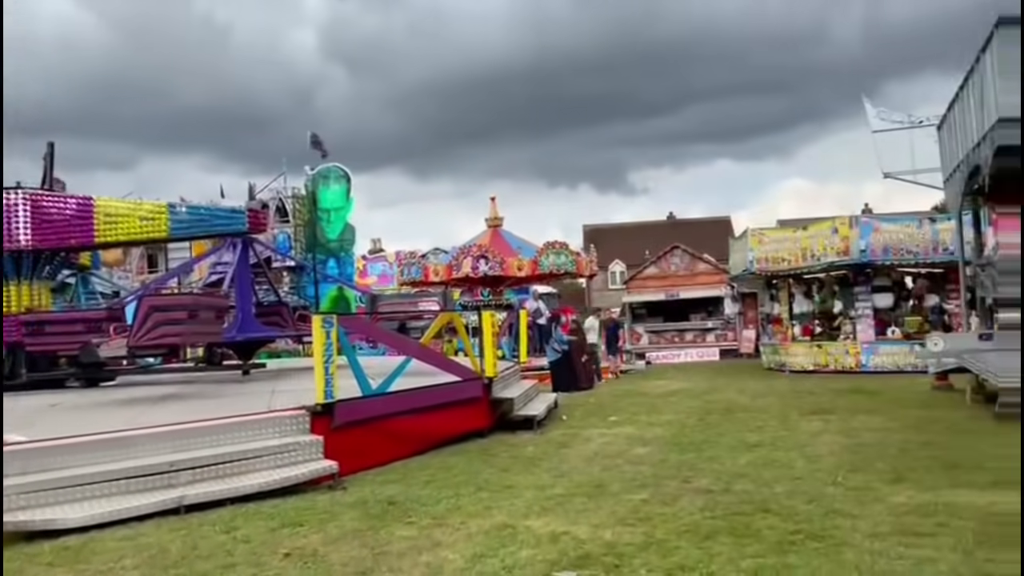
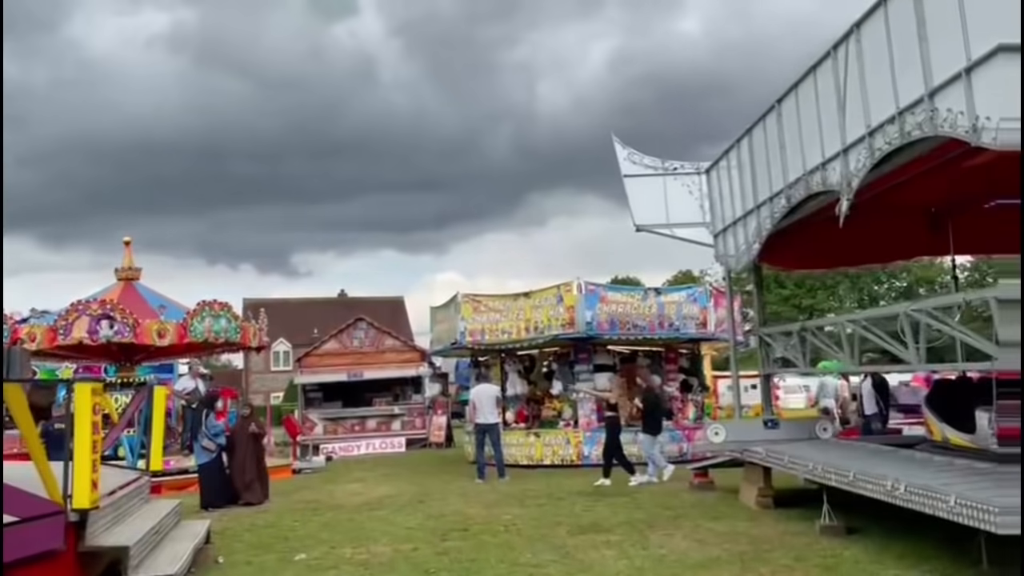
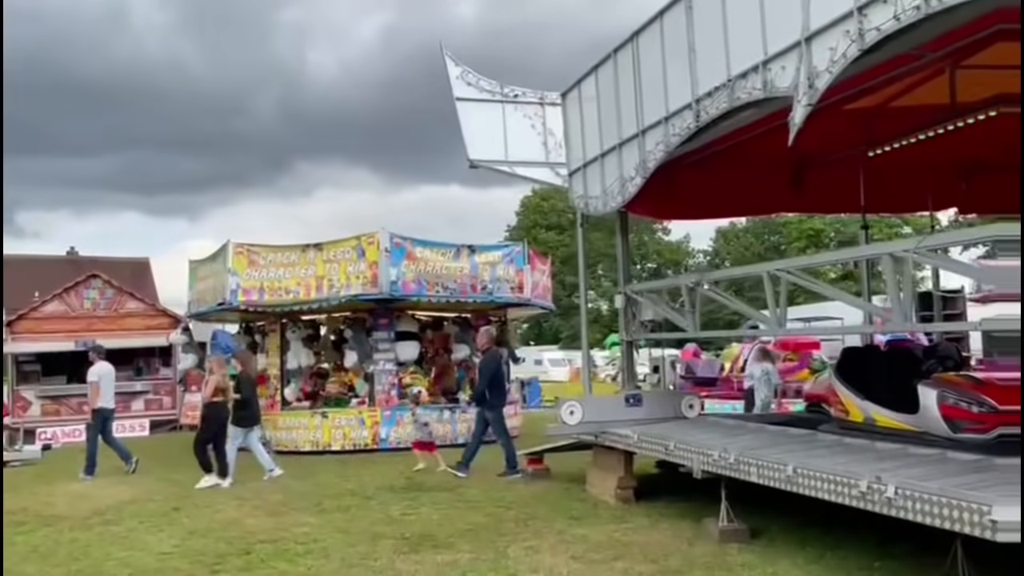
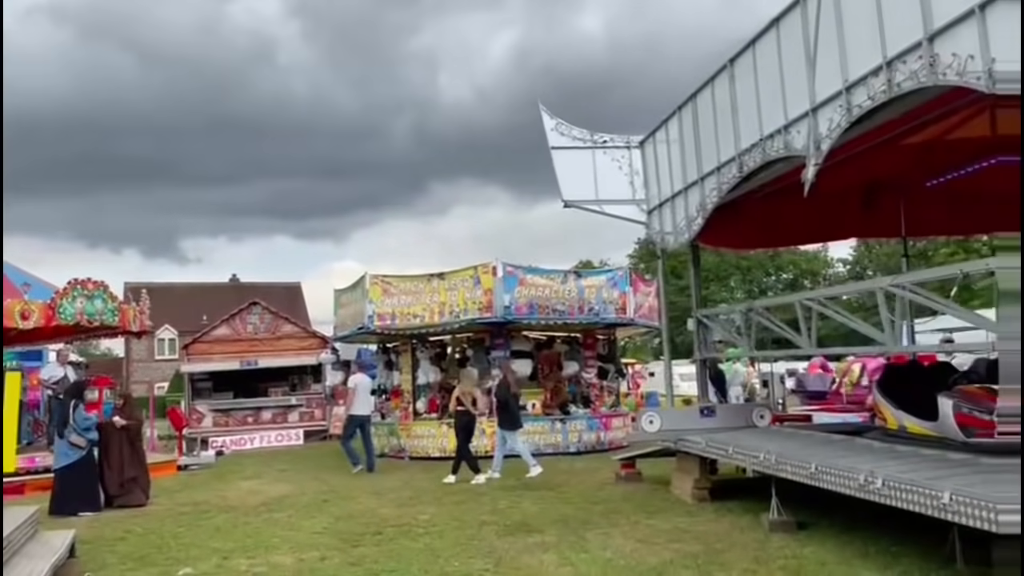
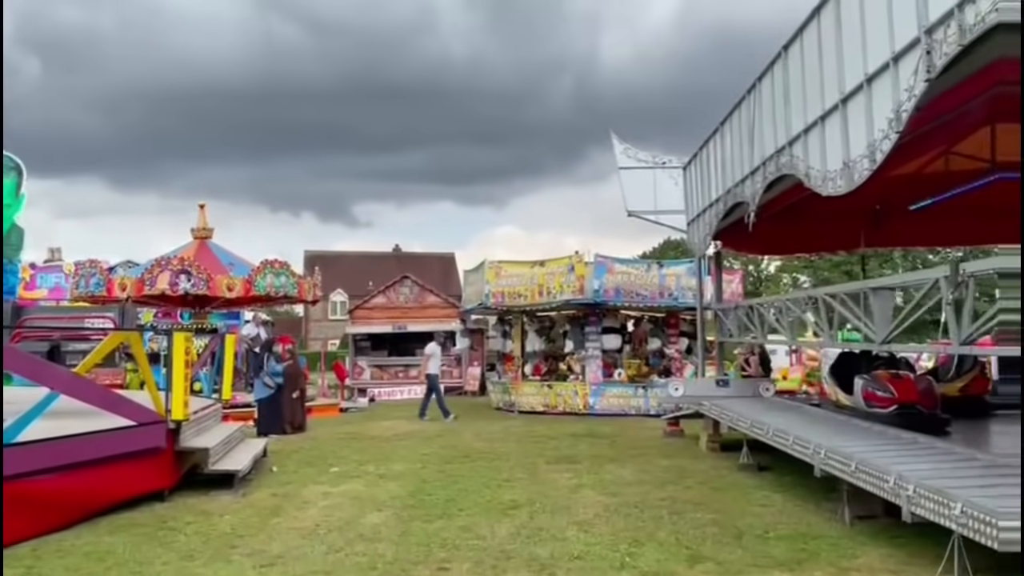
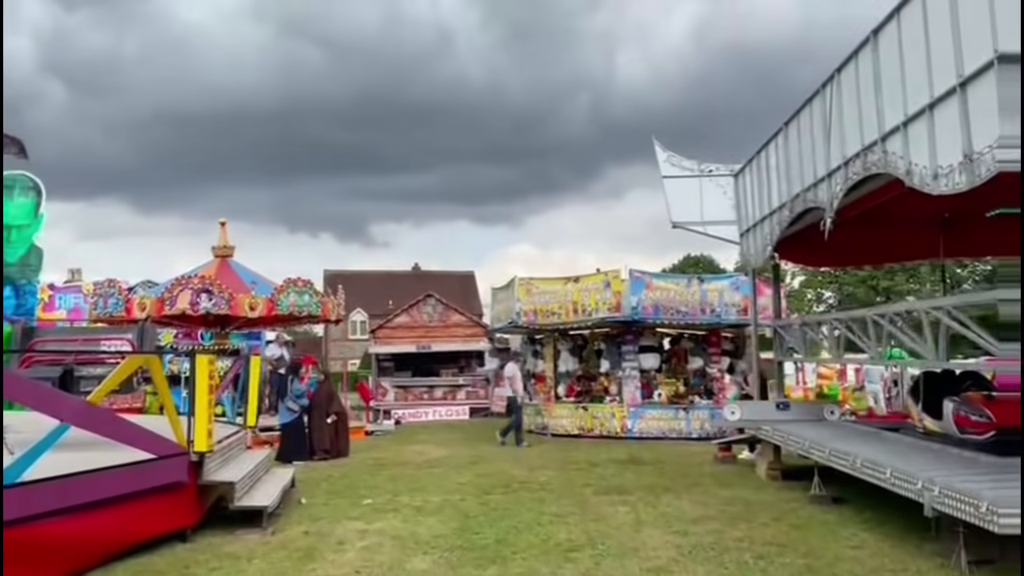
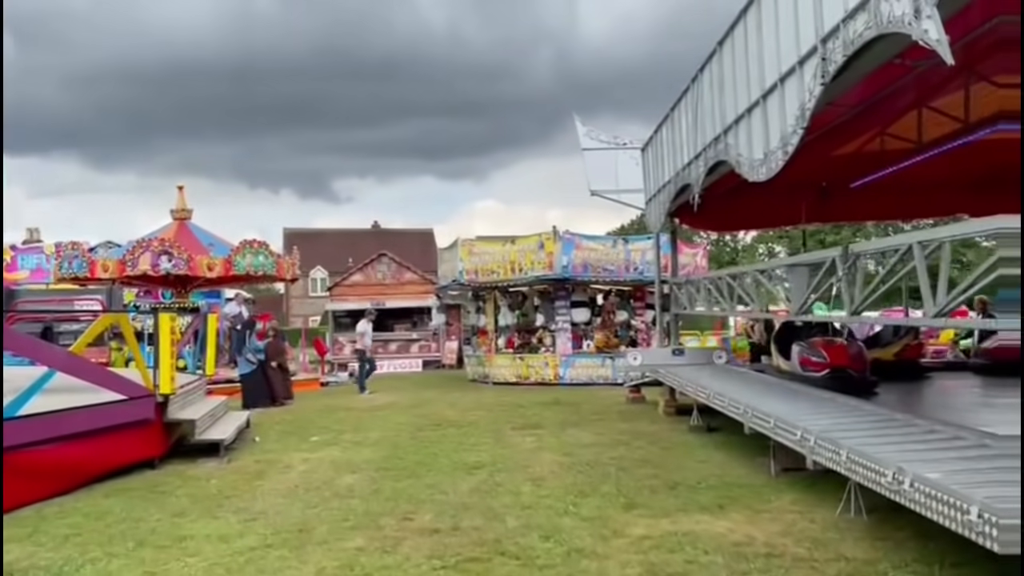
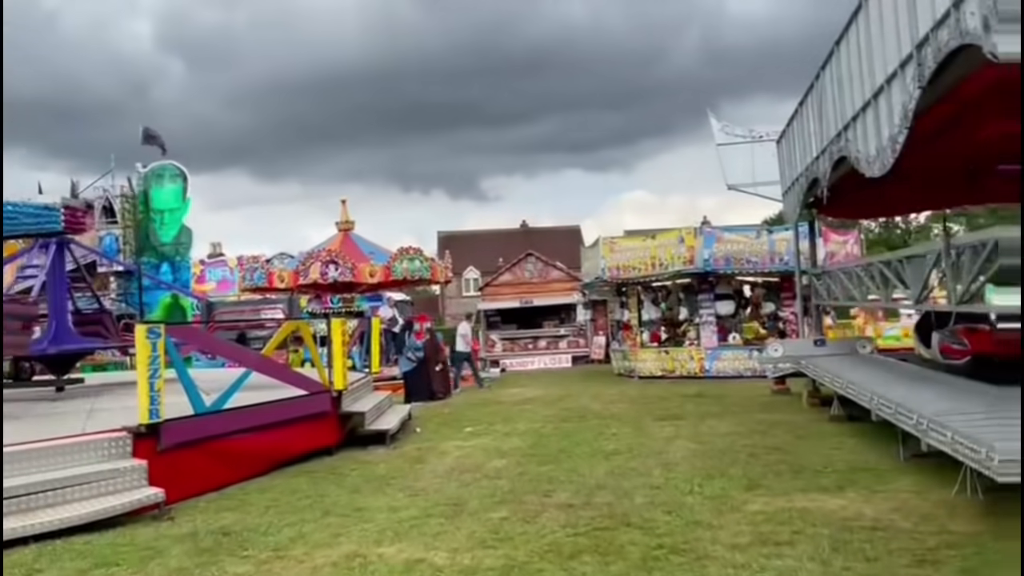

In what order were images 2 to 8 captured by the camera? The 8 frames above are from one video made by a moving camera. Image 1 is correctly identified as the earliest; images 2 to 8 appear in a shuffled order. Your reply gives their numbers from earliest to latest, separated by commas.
8, 7, 5, 6, 2, 4, 3
